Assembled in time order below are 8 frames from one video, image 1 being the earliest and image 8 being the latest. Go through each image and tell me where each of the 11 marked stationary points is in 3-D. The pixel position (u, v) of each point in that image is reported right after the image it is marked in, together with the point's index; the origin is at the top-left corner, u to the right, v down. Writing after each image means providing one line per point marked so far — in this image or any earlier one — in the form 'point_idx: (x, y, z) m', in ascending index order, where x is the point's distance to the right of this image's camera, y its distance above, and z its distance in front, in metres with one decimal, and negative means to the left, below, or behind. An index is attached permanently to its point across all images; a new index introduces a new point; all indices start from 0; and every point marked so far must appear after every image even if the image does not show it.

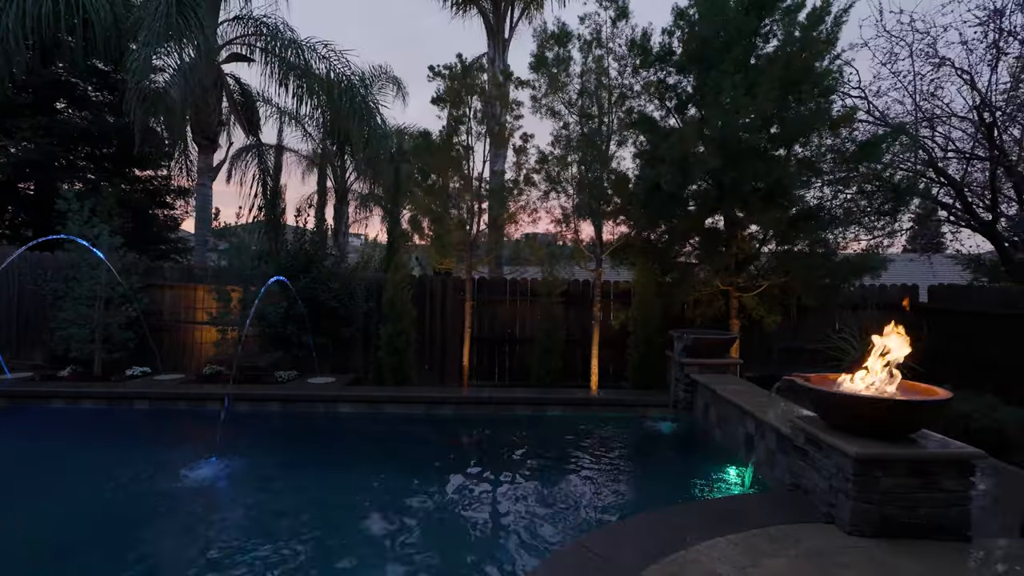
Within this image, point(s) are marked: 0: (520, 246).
0: (0.0, +0.7, +9.2) m
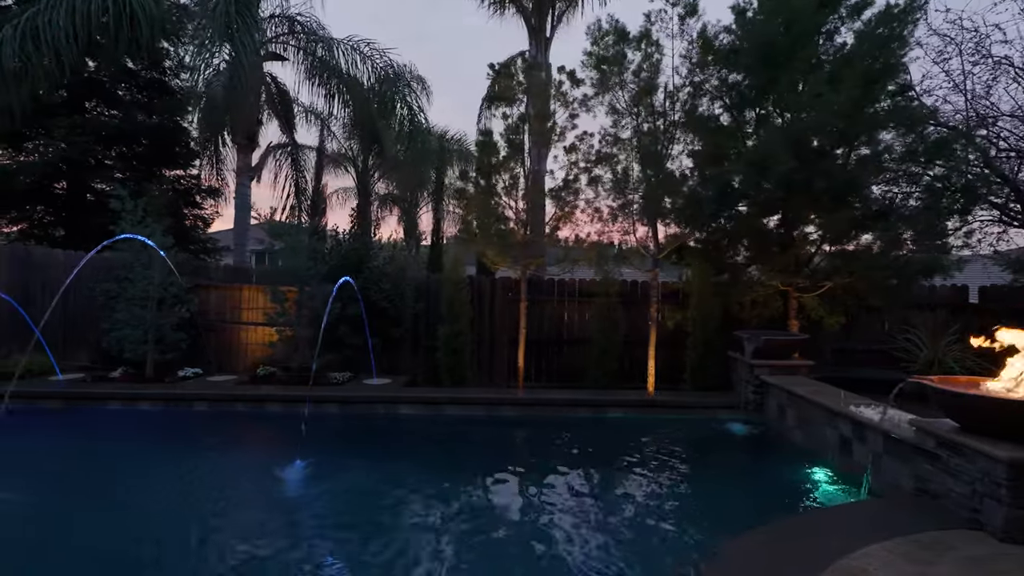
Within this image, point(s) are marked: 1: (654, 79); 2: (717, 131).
0: (+0.9, +0.7, +9.1) m
1: (+2.3, +3.6, +8.9) m
2: (+3.5, +2.7, +8.6) m
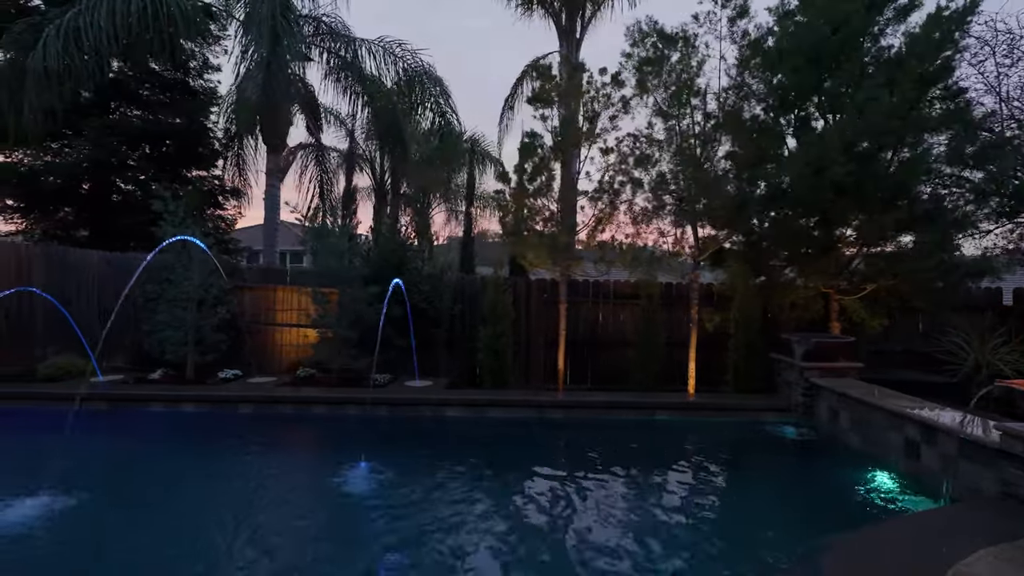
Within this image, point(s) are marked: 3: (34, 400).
0: (+1.6, +0.7, +9.1) m
1: (+3.0, +3.6, +8.9) m
2: (+4.1, +2.6, +8.6) m
3: (-7.3, -1.7, +8.1) m
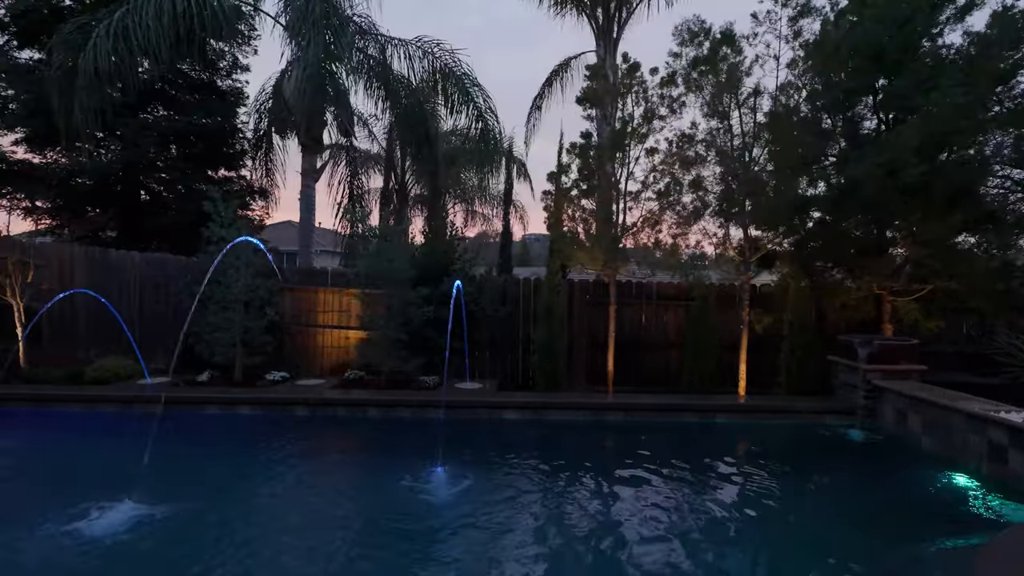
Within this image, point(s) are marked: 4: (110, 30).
0: (+2.5, +0.6, +9.0) m
1: (+3.8, +3.5, +8.8) m
2: (+5.0, +2.6, +8.6) m
3: (-6.5, -1.8, +8.0) m
4: (-6.8, +4.3, +8.7) m
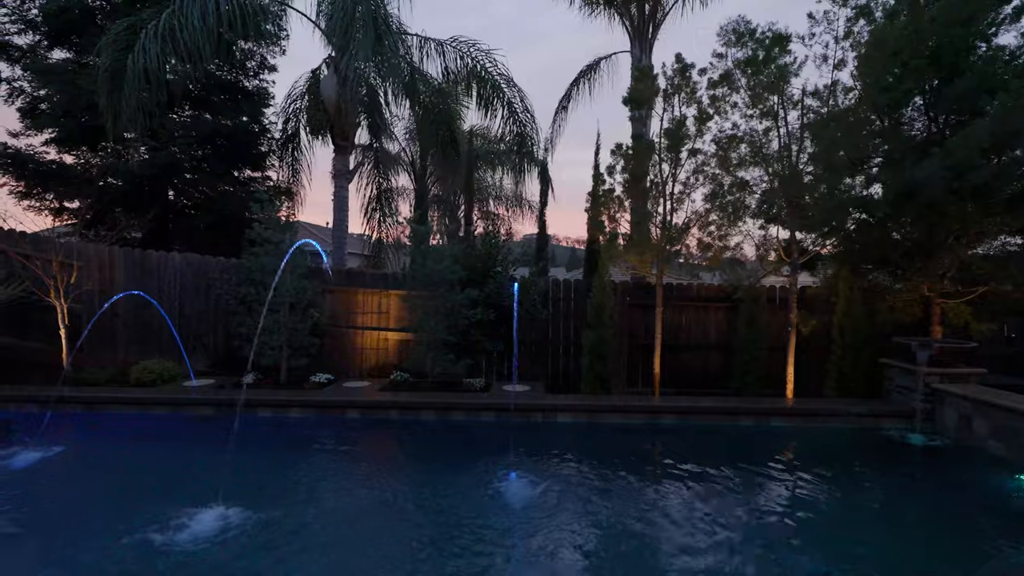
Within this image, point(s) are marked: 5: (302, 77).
0: (+3.2, +0.6, +9.0) m
1: (+4.6, +3.5, +8.8) m
2: (+5.8, +2.6, +8.5) m
3: (-5.7, -1.8, +8.0) m
4: (-6.0, +4.3, +8.7) m
5: (-5.3, +5.3, +13.0) m
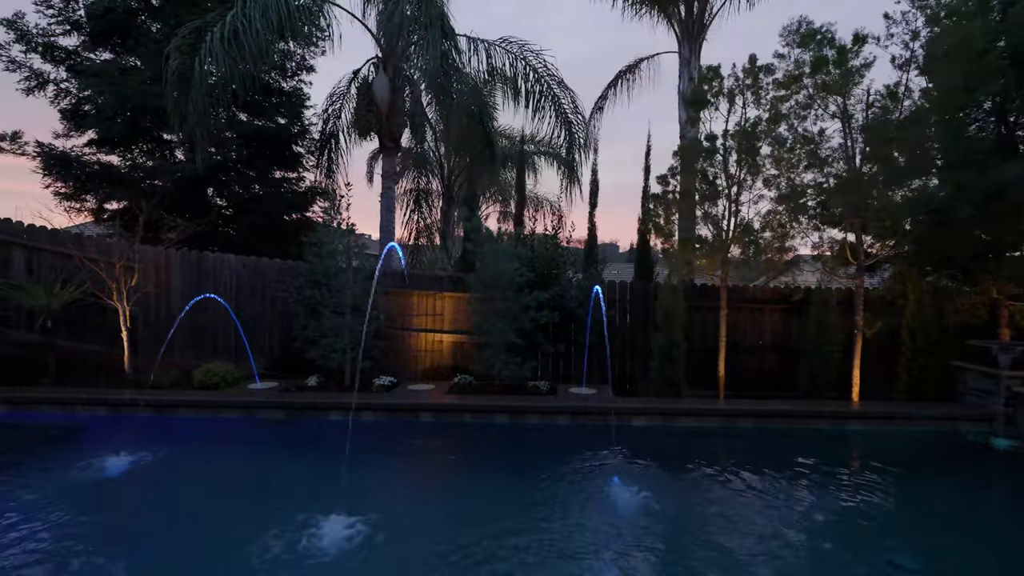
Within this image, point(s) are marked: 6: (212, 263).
0: (+4.3, +0.6, +8.9) m
1: (+5.7, +3.5, +8.7) m
2: (+6.8, +2.5, +8.4) m
3: (-4.6, -1.8, +7.9) m
4: (-4.9, +4.3, +8.6) m
5: (-4.2, +5.3, +13.0) m
6: (-5.6, +0.5, +9.6) m
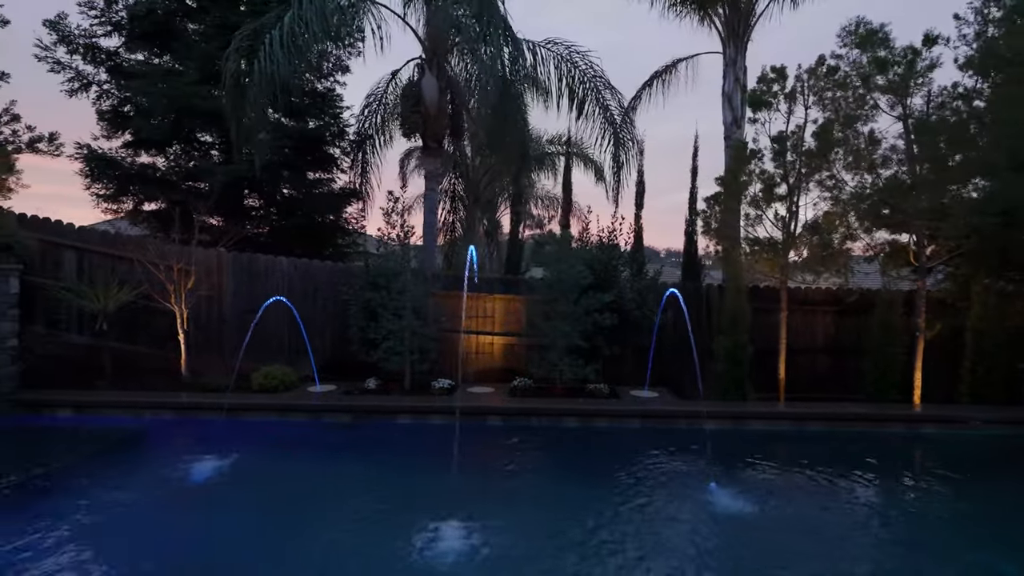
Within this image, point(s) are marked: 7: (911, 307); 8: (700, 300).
0: (+5.3, +0.5, +8.9) m
1: (+6.7, +3.4, +8.7) m
2: (+7.8, +2.5, +8.4) m
3: (-3.6, -1.9, +7.9) m
4: (-3.9, +4.2, +8.6) m
5: (-3.2, +5.3, +13.0) m
6: (-4.6, +0.4, +9.6) m
7: (+7.3, -0.3, +9.5) m
8: (+3.3, -0.2, +9.2) m
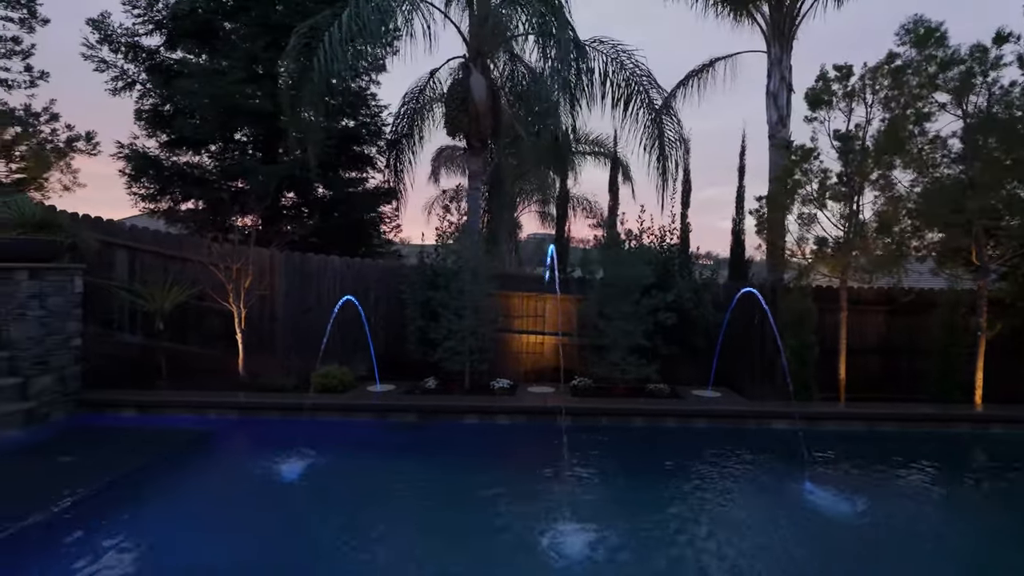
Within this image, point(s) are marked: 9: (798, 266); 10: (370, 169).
0: (+6.3, +0.5, +8.9) m
1: (+7.6, +3.4, +8.6) m
2: (+8.8, +2.5, +8.4) m
3: (-2.6, -1.9, +7.9) m
4: (-3.0, +4.2, +8.6) m
5: (-2.2, +5.3, +12.9) m
6: (-3.6, +0.4, +9.5) m
7: (+8.3, -0.3, +9.5) m
8: (+4.3, -0.2, +9.2) m
9: (+4.8, +0.5, +9.1) m
10: (-4.0, +3.4, +14.6) m
